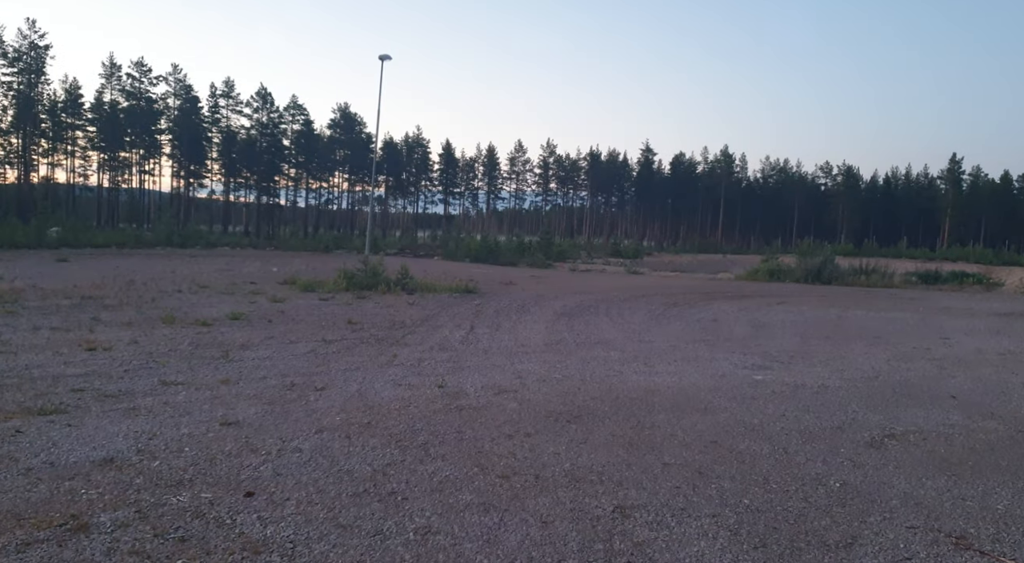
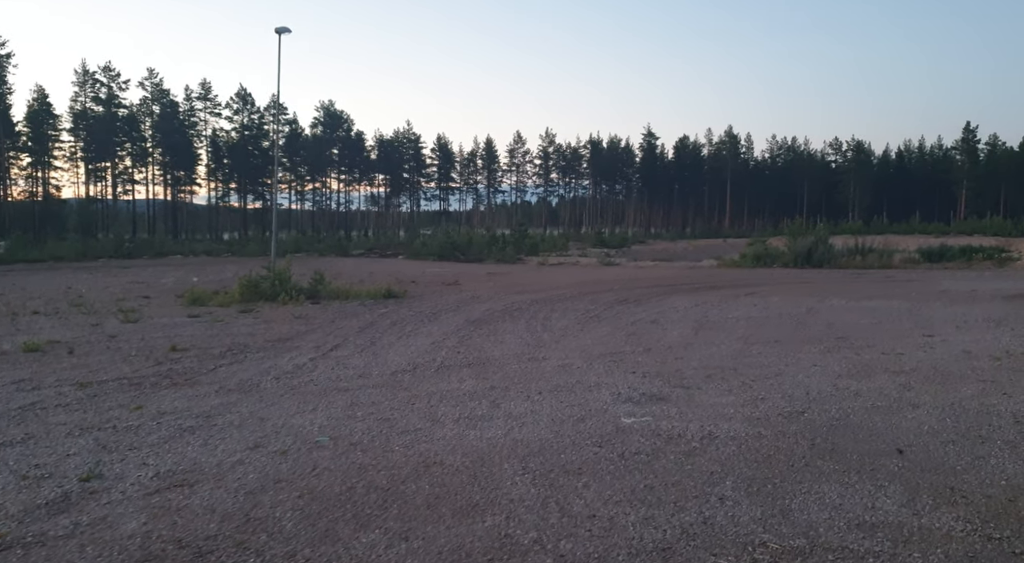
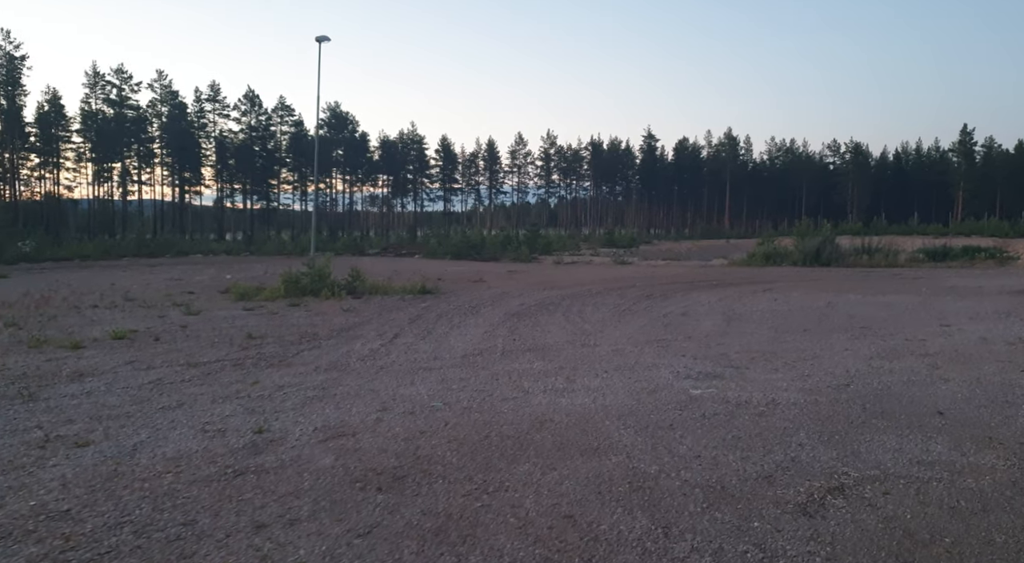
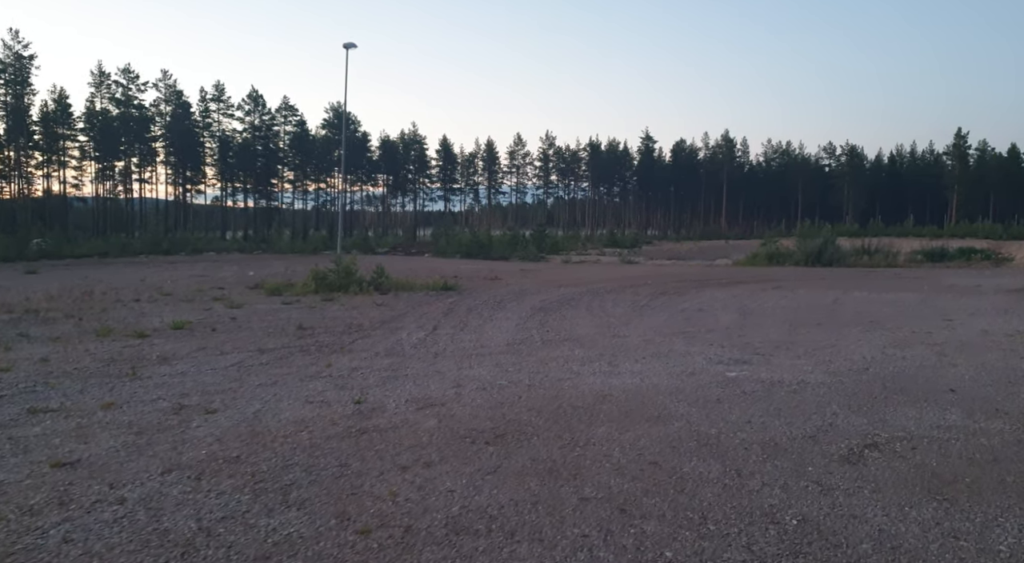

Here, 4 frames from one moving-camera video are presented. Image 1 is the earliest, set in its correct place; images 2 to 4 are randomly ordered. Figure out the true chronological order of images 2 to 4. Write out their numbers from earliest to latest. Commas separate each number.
4, 3, 2
